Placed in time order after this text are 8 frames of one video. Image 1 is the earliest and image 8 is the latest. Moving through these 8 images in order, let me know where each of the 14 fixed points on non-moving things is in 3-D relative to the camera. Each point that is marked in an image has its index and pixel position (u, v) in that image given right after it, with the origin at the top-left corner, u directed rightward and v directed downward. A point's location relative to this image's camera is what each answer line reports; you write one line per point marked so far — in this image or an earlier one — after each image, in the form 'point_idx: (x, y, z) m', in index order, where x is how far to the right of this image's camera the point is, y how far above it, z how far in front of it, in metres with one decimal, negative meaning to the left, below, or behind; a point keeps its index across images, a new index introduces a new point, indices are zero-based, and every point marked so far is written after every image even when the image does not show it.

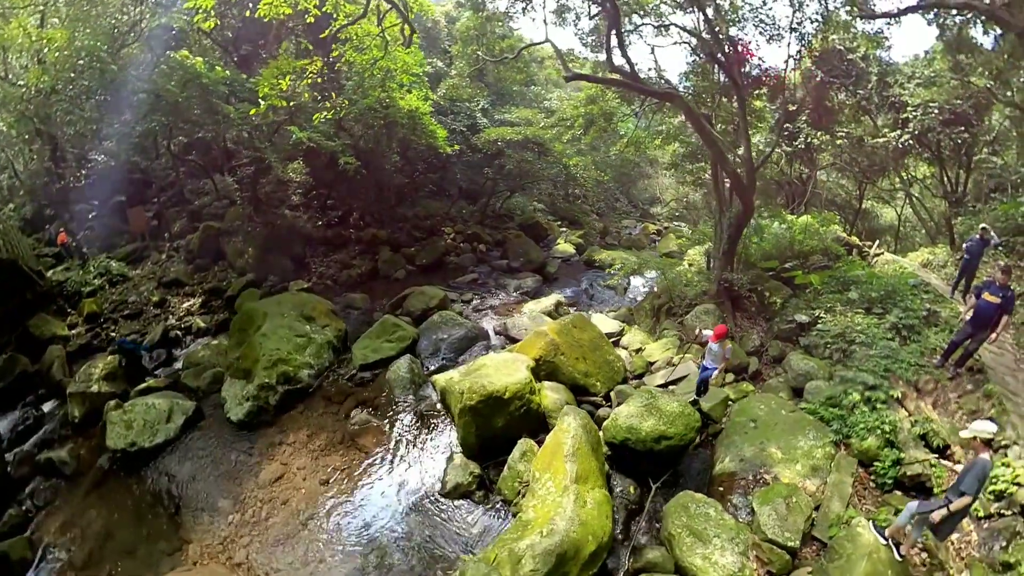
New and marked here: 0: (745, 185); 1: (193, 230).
0: (+4.5, +1.9, +10.3) m
1: (-9.5, +1.7, +17.0) m
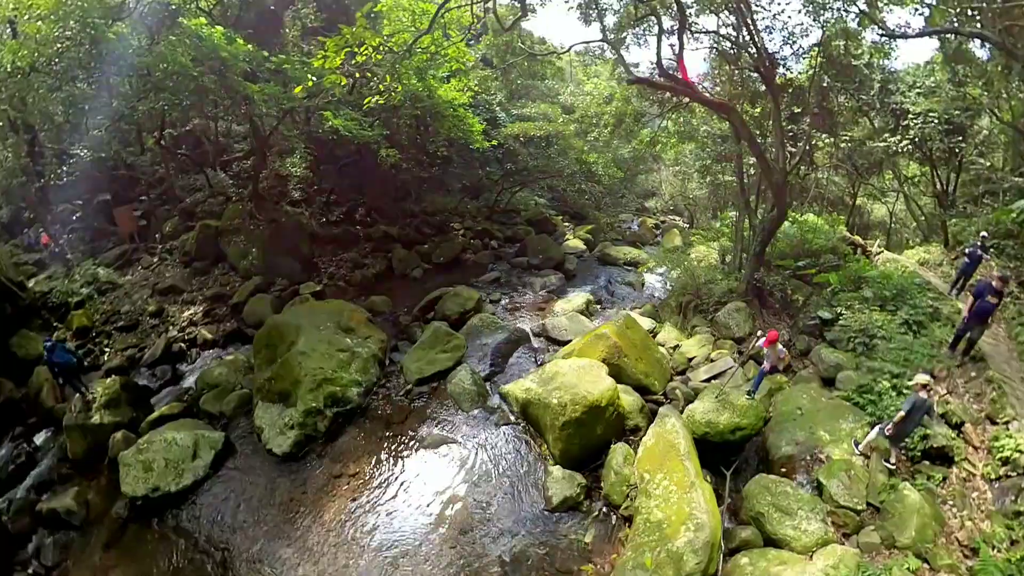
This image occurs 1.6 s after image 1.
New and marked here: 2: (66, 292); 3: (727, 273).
0: (+5.4, +1.9, +11.1) m
1: (-9.3, +1.6, +16.2) m
2: (-11.6, -0.2, +14.9) m
3: (+5.1, +0.3, +13.1) m
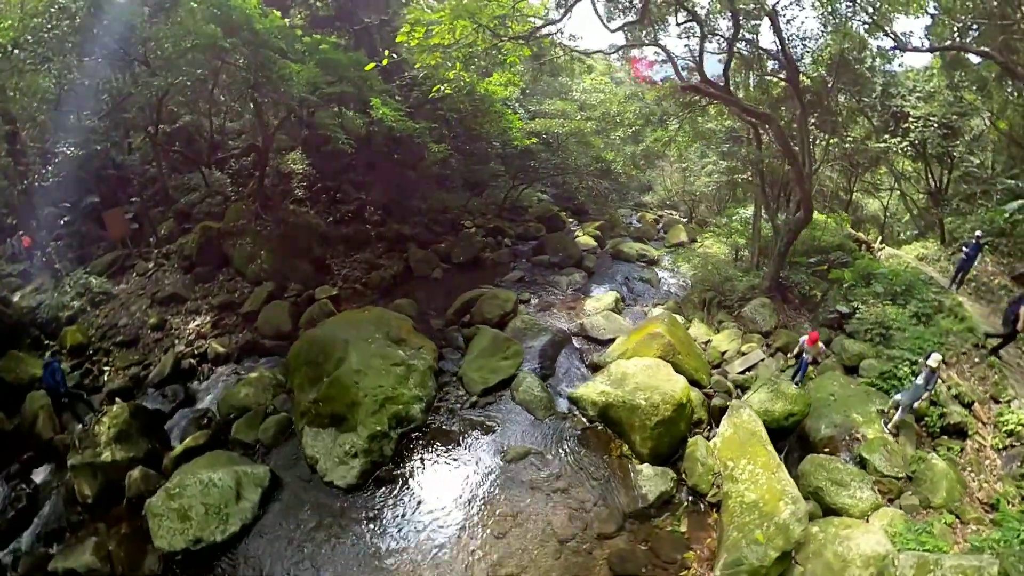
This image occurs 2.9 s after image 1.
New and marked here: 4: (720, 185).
0: (+6.2, +2.0, +11.9) m
1: (-8.9, +1.5, +15.4) m
2: (-11.0, -0.5, +13.9) m
3: (+5.8, +0.4, +13.9) m
4: (+6.0, +2.9, +16.1) m
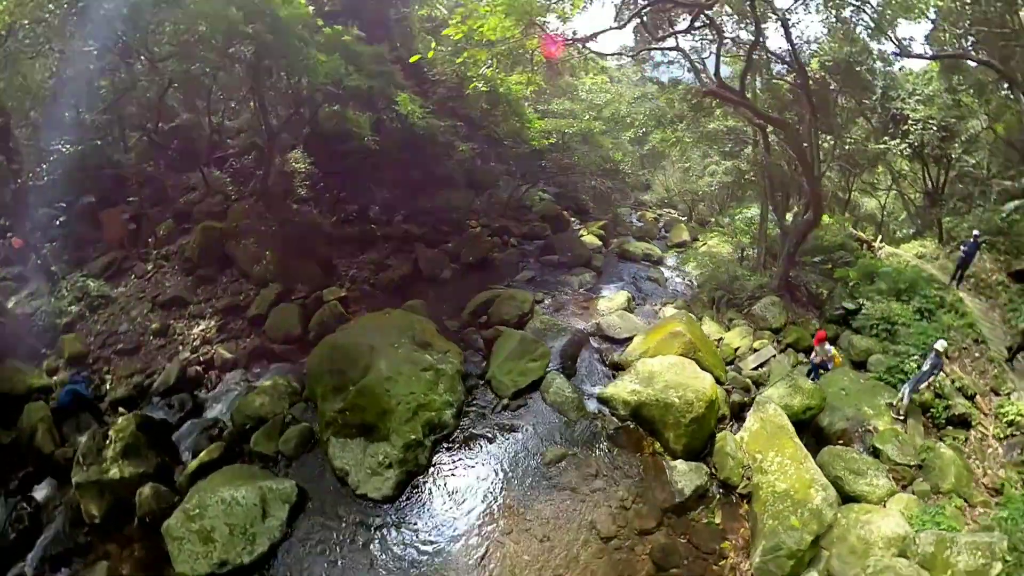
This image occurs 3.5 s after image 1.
0: (+6.6, +2.0, +12.2) m
1: (-8.6, +1.4, +15.0) m
2: (-10.7, -0.6, +13.4) m
3: (+6.0, +0.4, +14.2) m
4: (+6.2, +2.9, +16.4) m
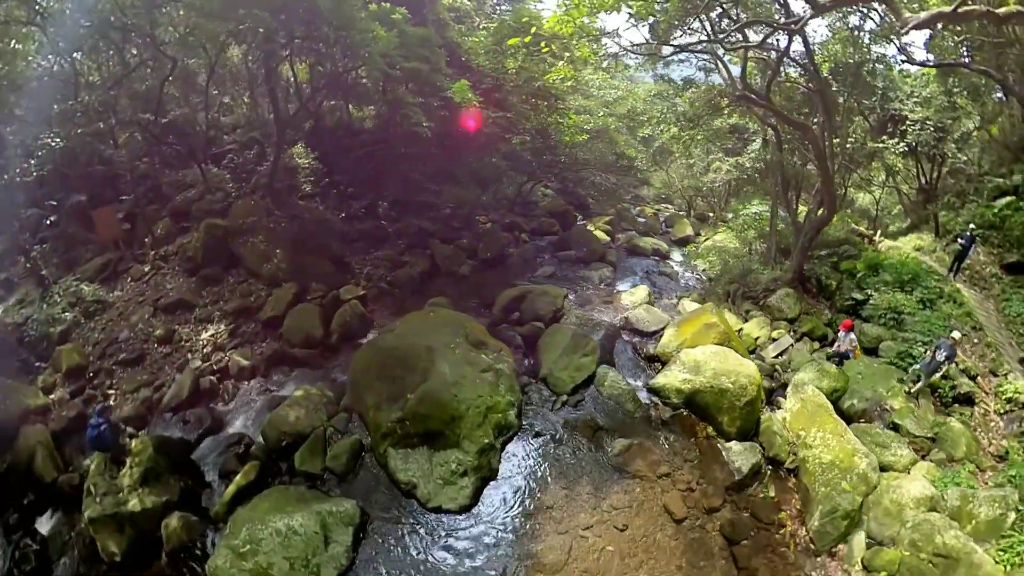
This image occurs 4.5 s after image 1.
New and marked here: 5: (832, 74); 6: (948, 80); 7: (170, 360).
0: (+7.2, +2.2, +12.9) m
1: (-8.2, +1.4, +14.1) m
2: (-10.1, -0.7, +12.4) m
3: (+6.5, +0.6, +14.8) m
4: (+6.4, +3.2, +17.0) m
5: (+7.7, +5.0, +13.4) m
6: (+10.5, +5.0, +13.8) m
7: (-7.4, -1.5, +12.3) m
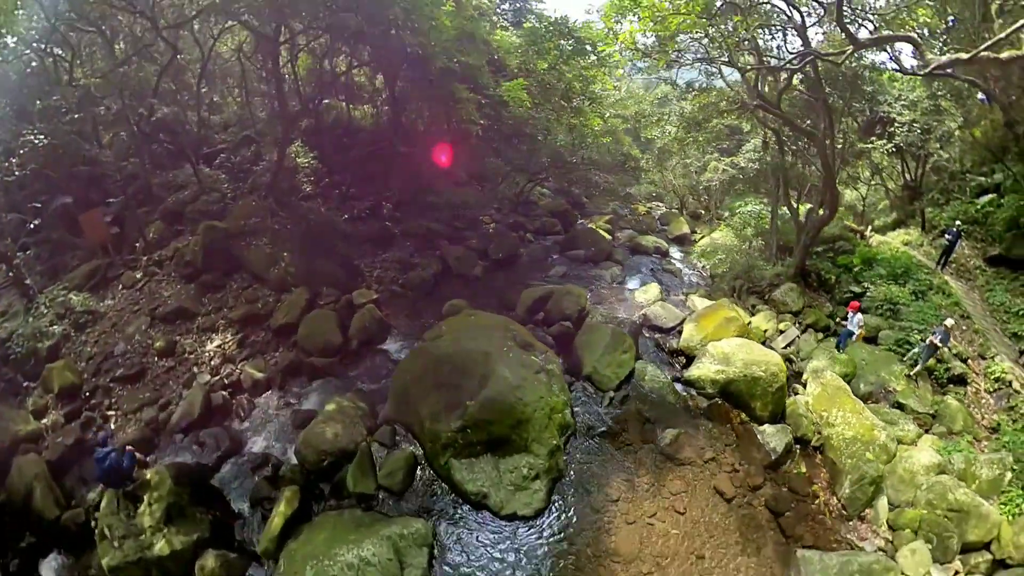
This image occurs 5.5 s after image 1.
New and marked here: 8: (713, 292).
0: (+7.6, +2.3, +13.5) m
1: (-7.8, +1.2, +13.2) m
2: (-9.4, -0.9, +11.3) m
3: (+6.8, +0.8, +15.4) m
4: (+6.4, +3.3, +17.5) m
5: (+8.0, +5.2, +14.1) m
6: (+10.8, +5.2, +14.7) m
7: (-6.7, -1.7, +11.5) m
8: (+5.3, -0.1, +15.1) m
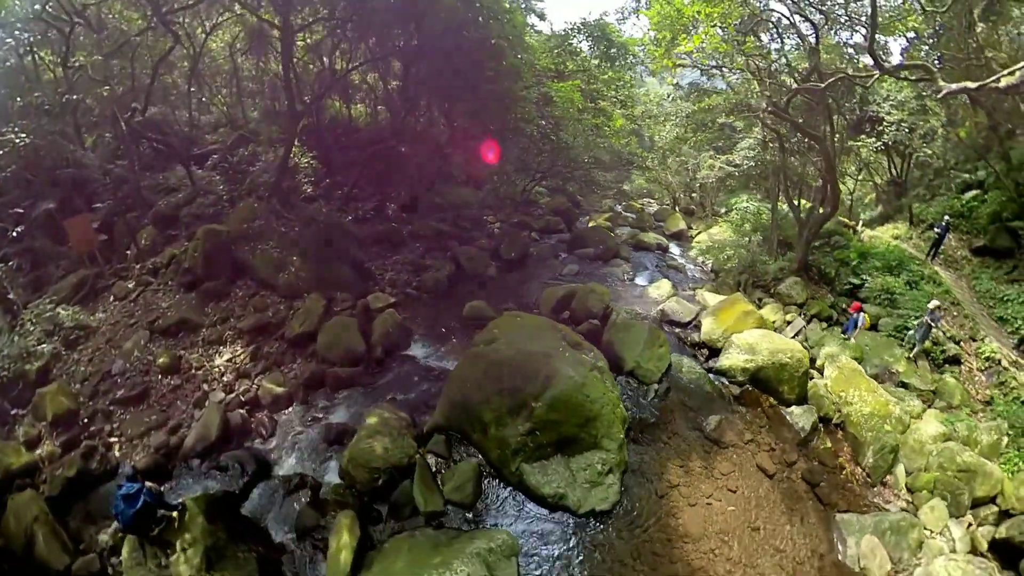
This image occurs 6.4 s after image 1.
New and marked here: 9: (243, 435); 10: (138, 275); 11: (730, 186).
0: (+8.0, +2.5, +14.0) m
1: (-7.3, +1.0, +12.2) m
2: (-8.7, -1.2, +10.1) m
3: (+7.0, +0.9, +15.8) m
4: (+6.3, +3.5, +17.9) m
5: (+8.2, +5.4, +14.6) m
6: (+10.9, +5.5, +15.5) m
7: (-6.0, -1.9, +10.6) m
8: (+5.6, 0.0, +15.4) m
9: (-4.8, -2.5, +10.3) m
10: (-7.7, +0.3, +11.7) m
11: (+6.6, +3.2, +18.0) m
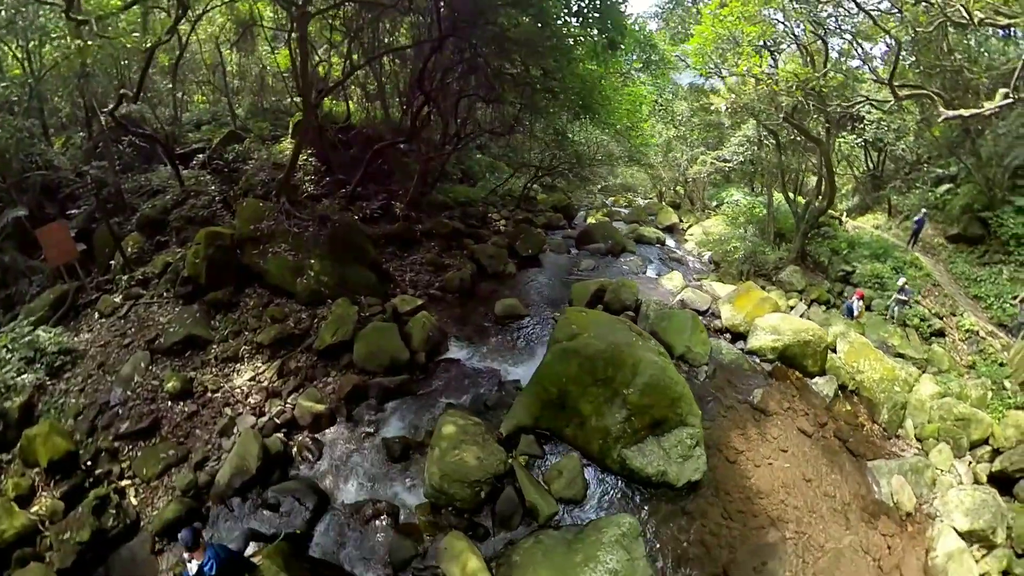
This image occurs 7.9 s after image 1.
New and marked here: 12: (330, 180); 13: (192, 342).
0: (+8.3, +2.9, +14.7) m
1: (-6.4, +0.7, +10.5) m
2: (-7.4, -1.4, +8.2) m
3: (+7.1, +1.3, +16.3) m
4: (+6.0, +3.7, +18.3) m
5: (+8.3, +5.8, +15.4) m
6: (+10.8, +6.0, +16.7) m
7: (-4.8, -2.0, +9.1) m
8: (+5.8, +0.3, +15.7) m
9: (-3.5, -2.6, +9.0) m
10: (-6.7, 0.0, +10.0) m
11: (+6.3, +3.5, +18.5) m
12: (-4.2, +2.5, +13.1) m
13: (-5.4, -0.9, +9.8) m
